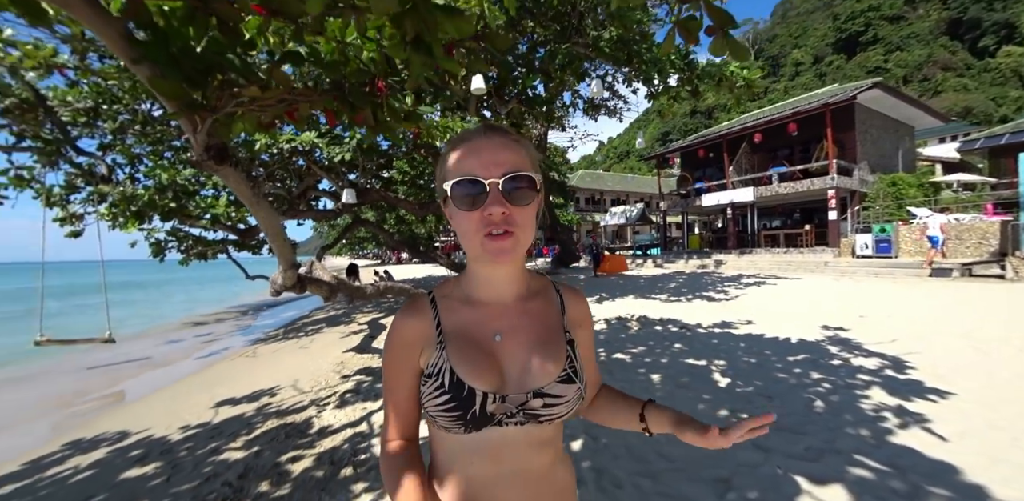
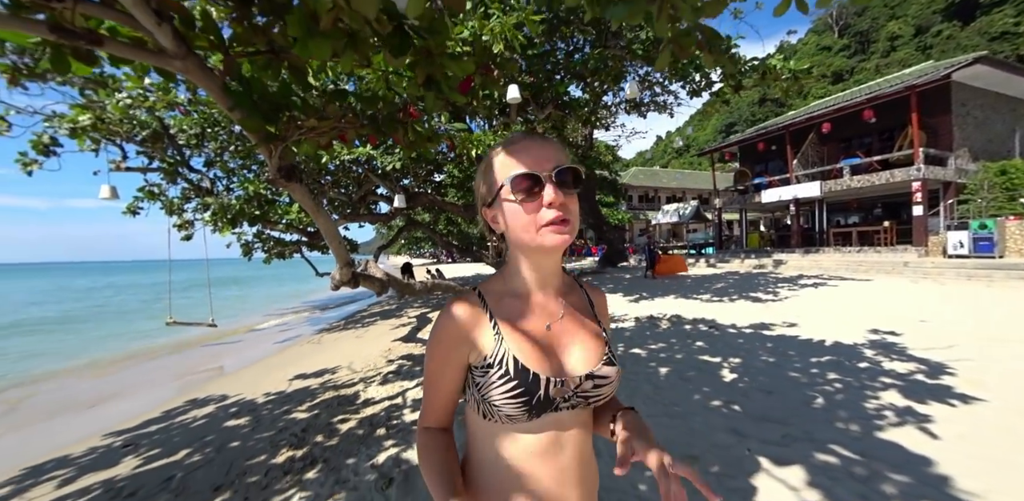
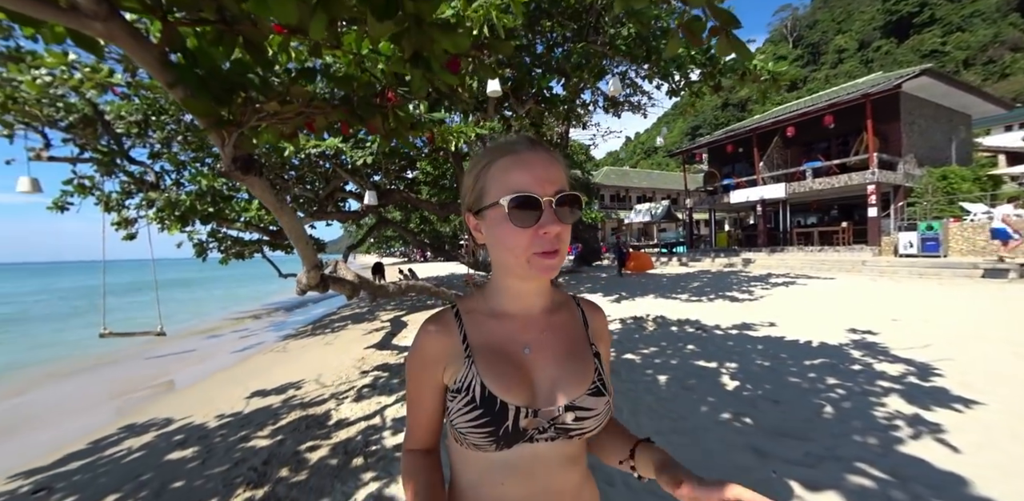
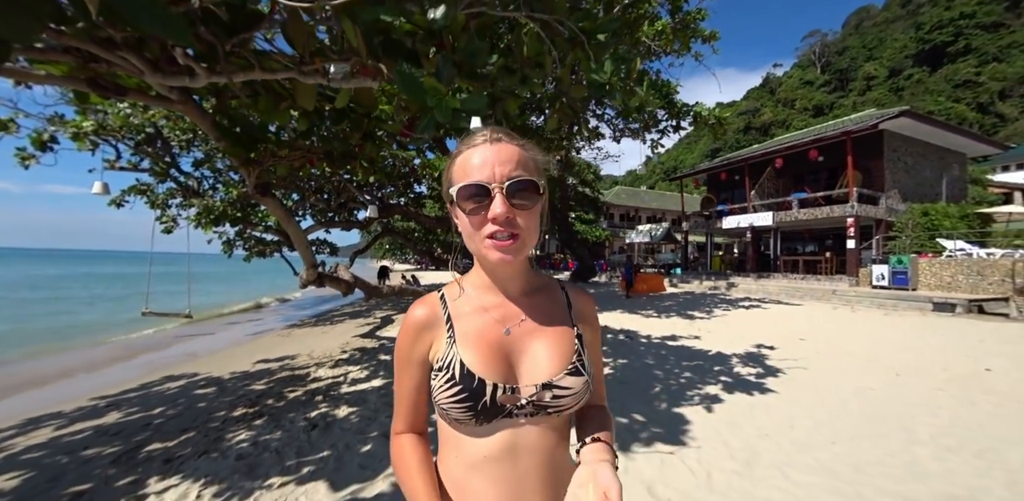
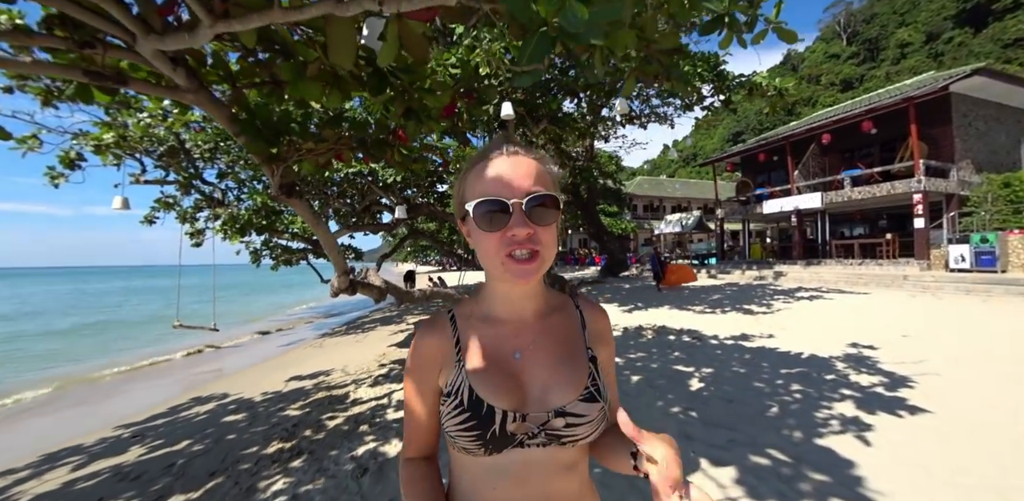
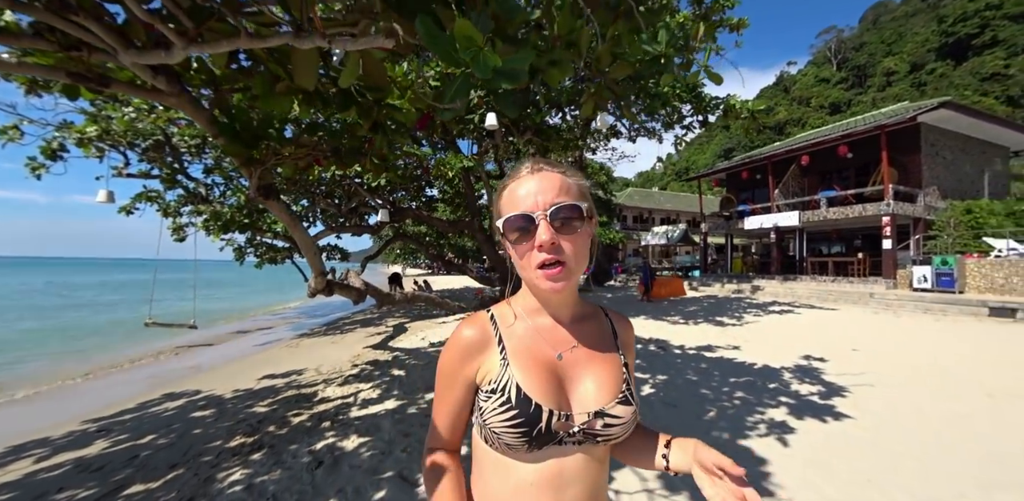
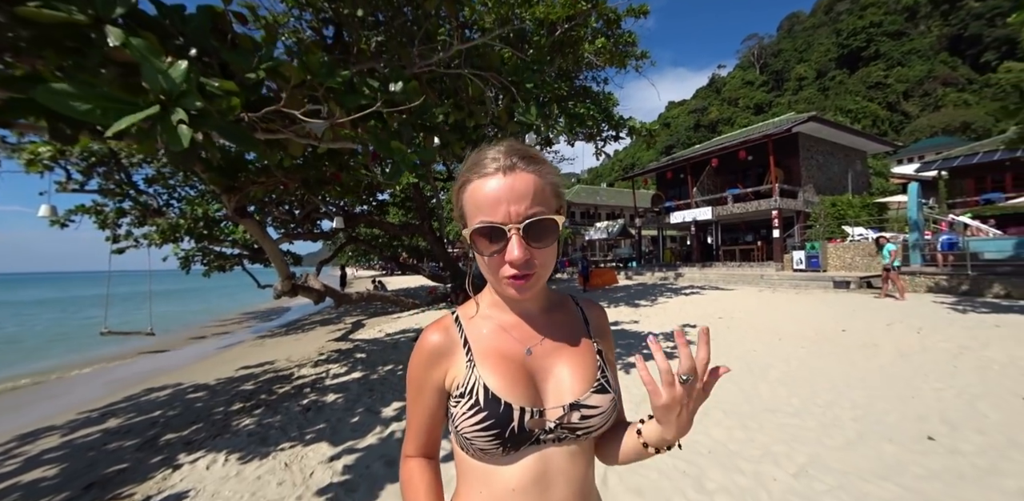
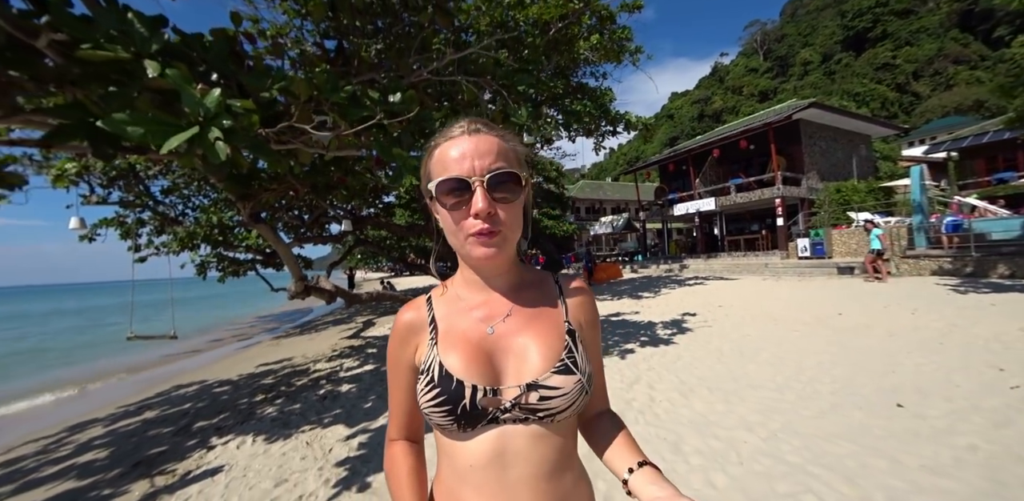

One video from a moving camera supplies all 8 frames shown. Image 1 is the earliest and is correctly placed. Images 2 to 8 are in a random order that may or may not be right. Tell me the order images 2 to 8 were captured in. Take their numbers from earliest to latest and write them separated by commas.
3, 2, 5, 6, 4, 7, 8
